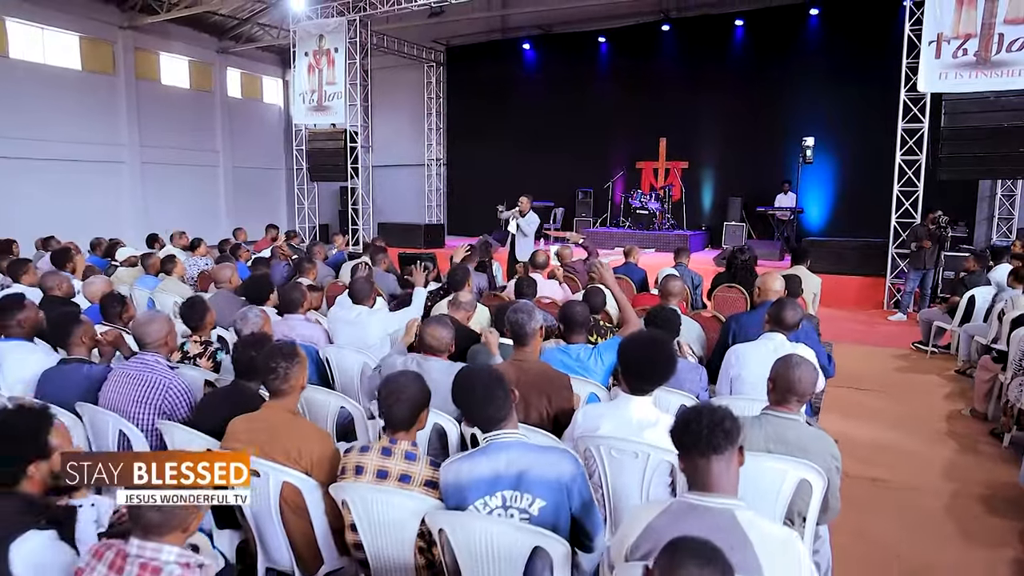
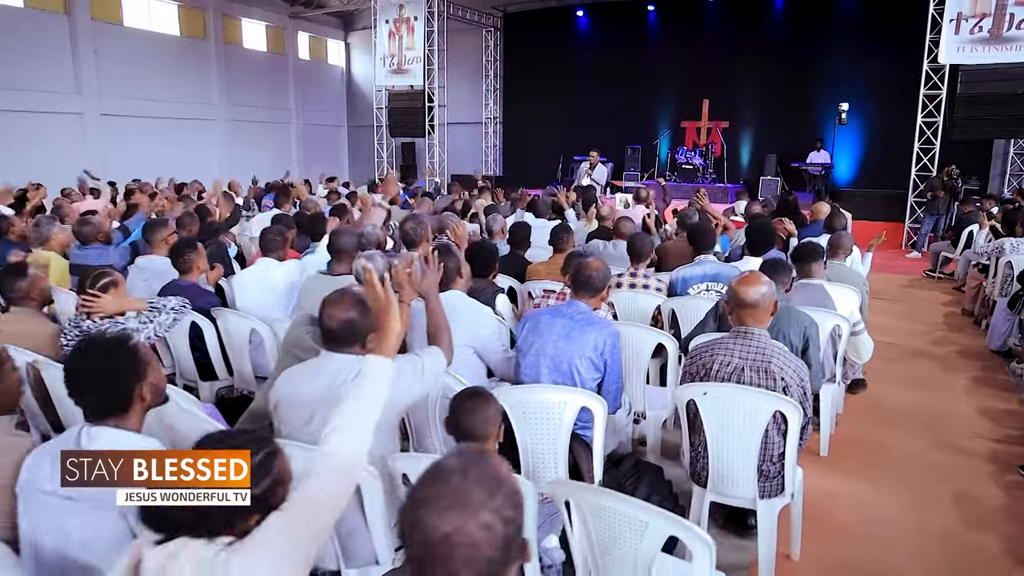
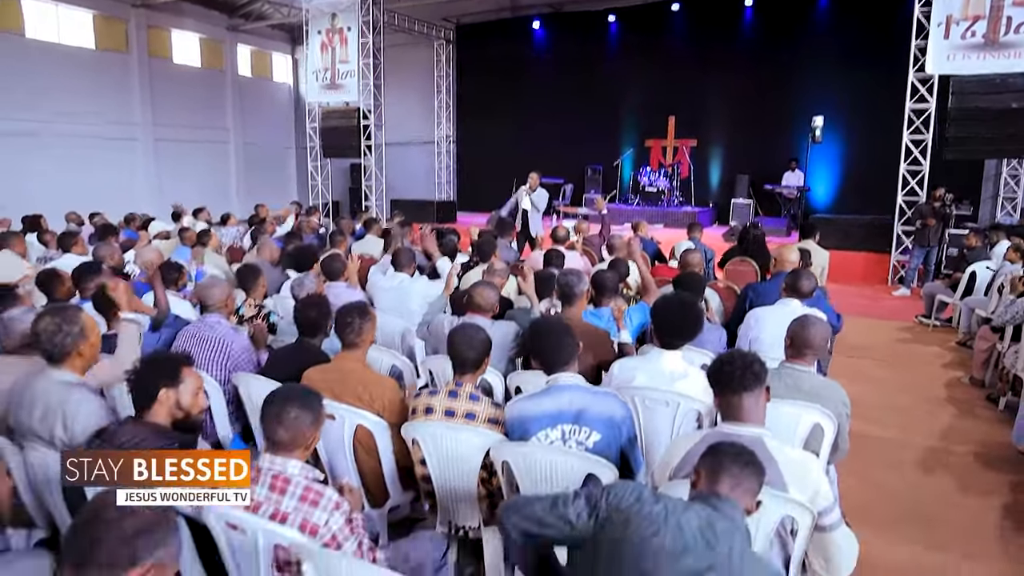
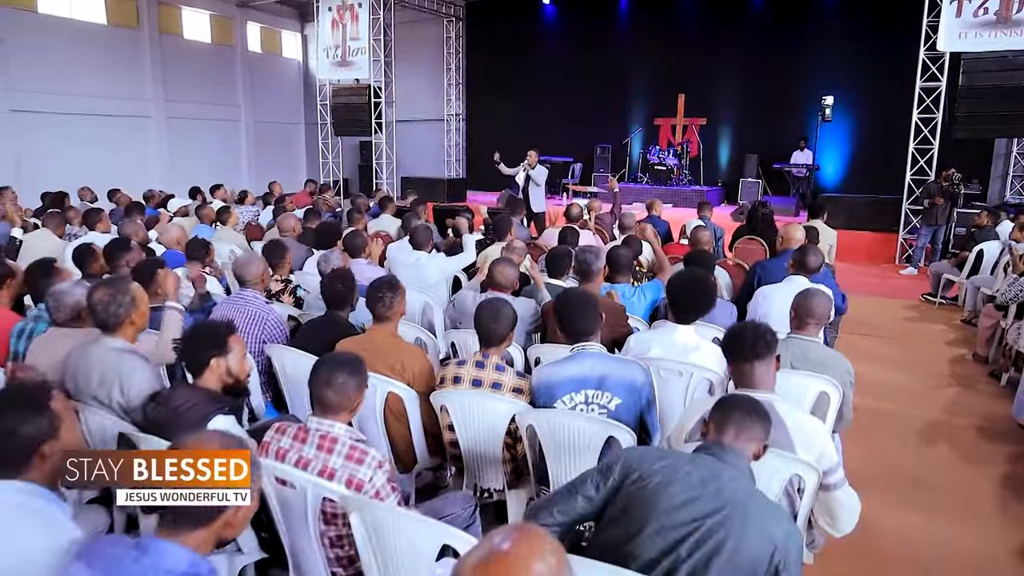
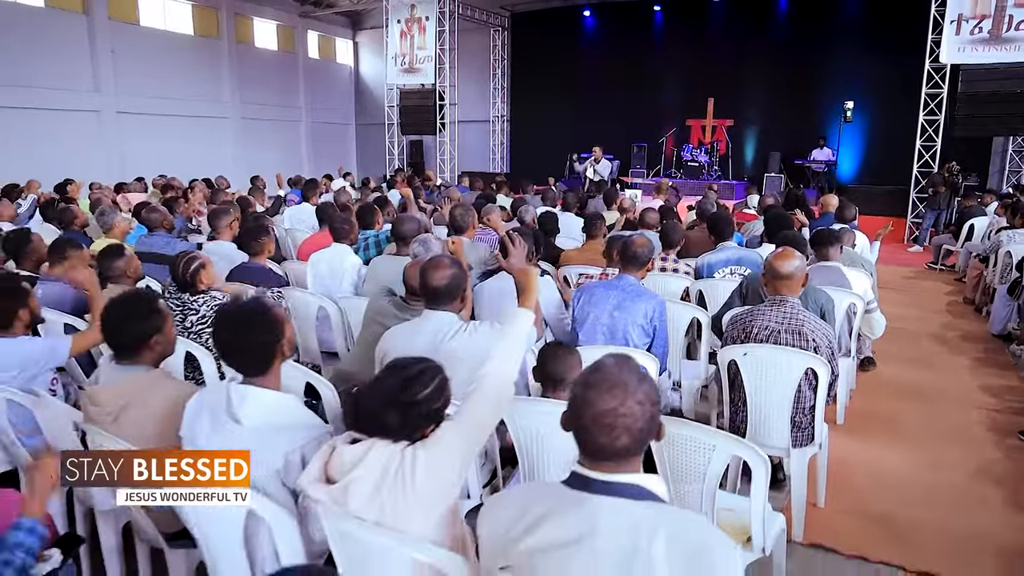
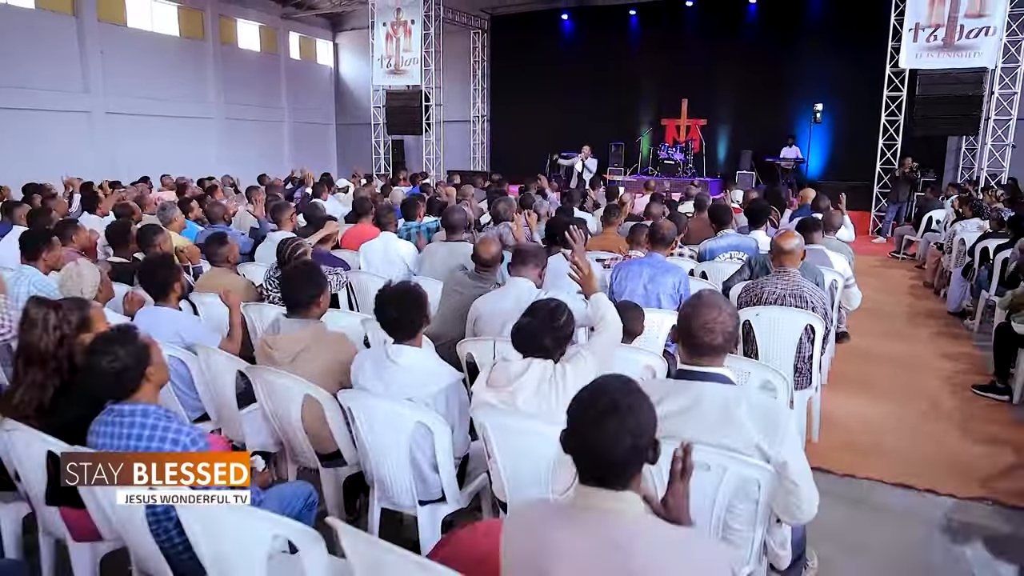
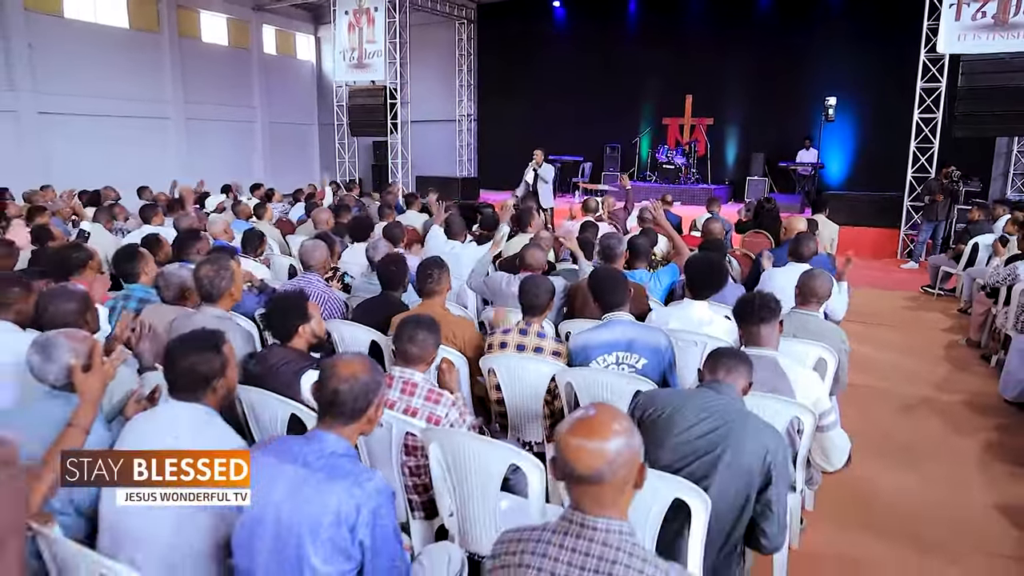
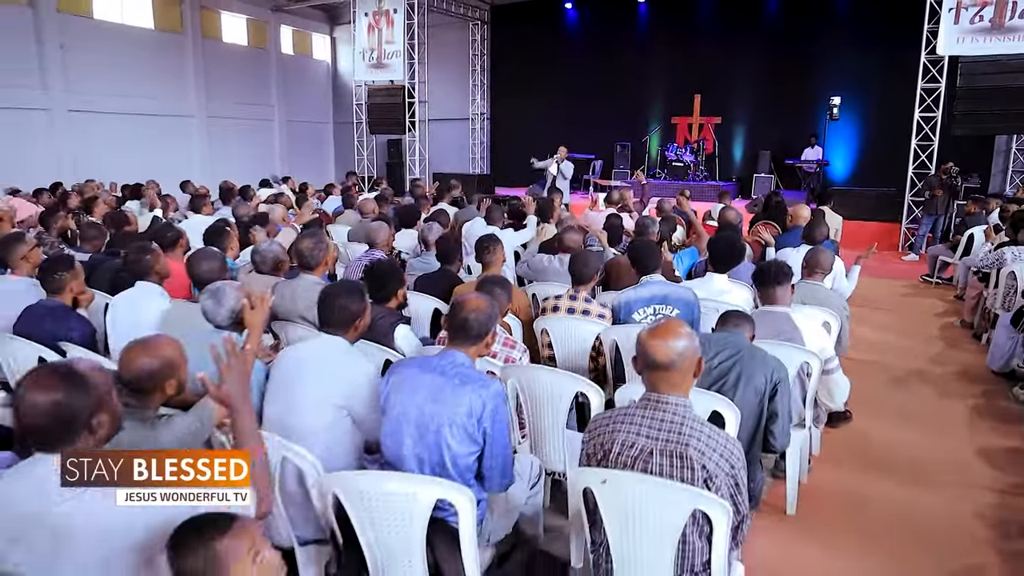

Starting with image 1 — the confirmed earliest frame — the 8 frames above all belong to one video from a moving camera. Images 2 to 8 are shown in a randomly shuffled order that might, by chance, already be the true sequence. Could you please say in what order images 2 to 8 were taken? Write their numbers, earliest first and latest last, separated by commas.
3, 4, 7, 8, 2, 5, 6
